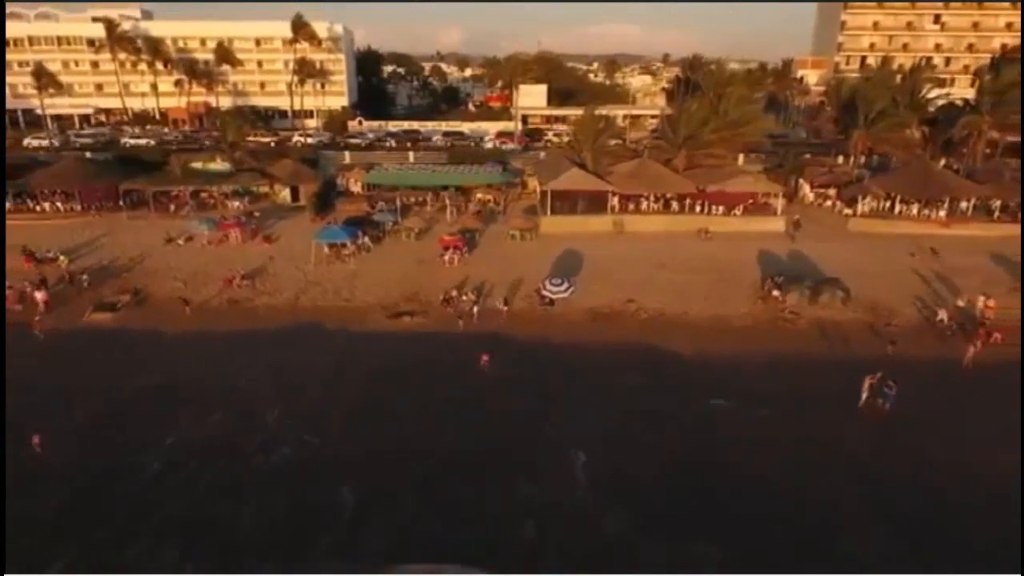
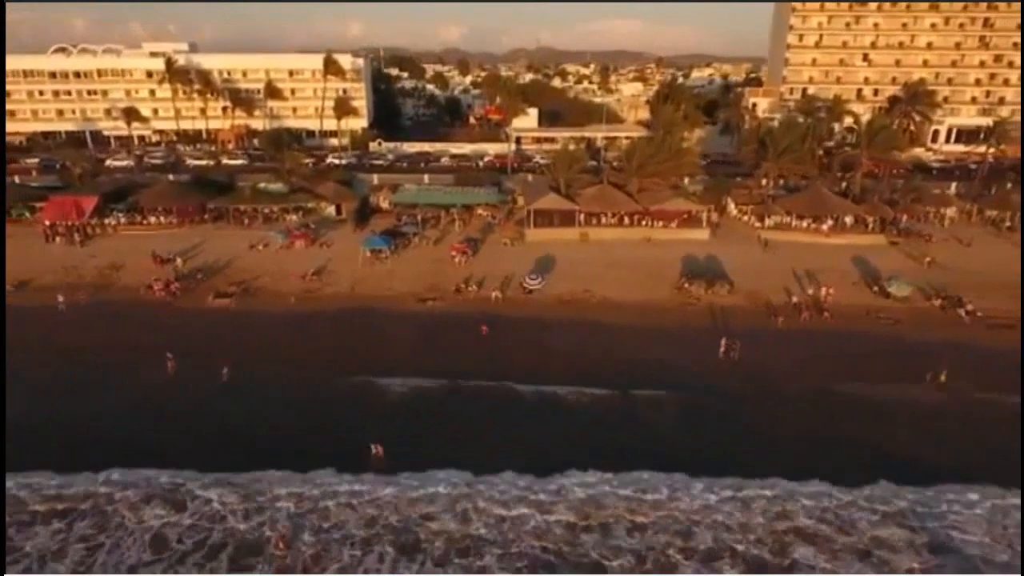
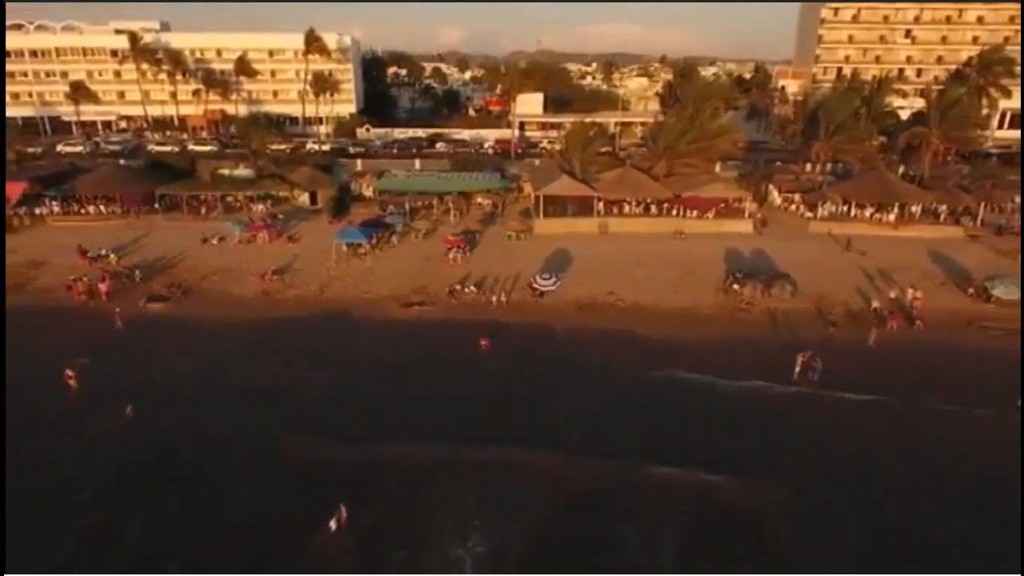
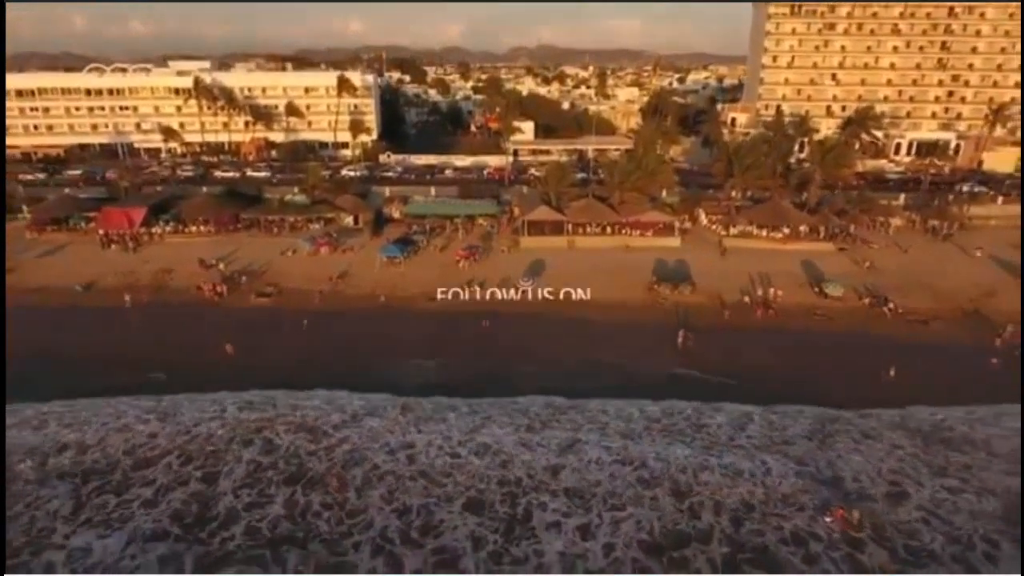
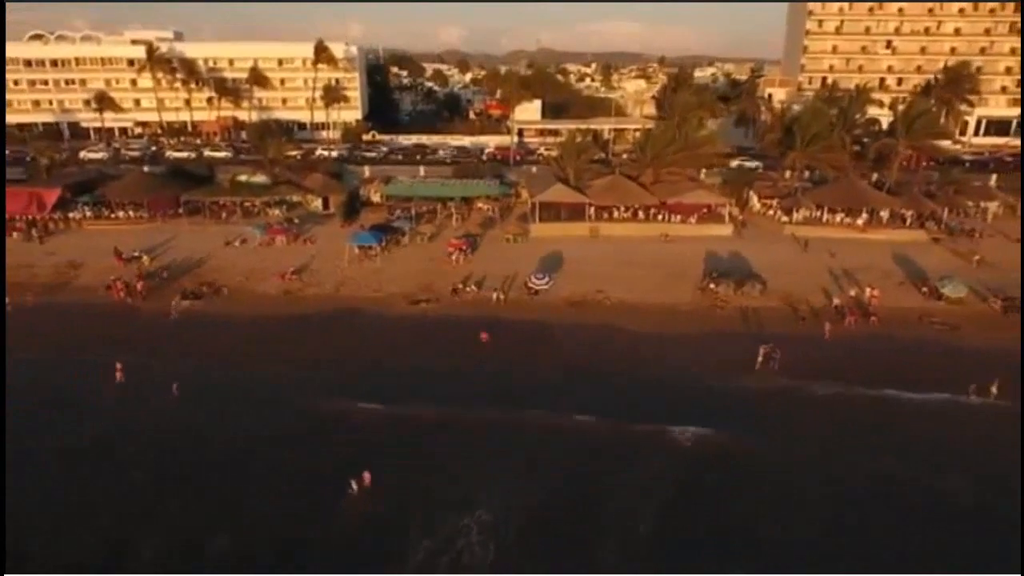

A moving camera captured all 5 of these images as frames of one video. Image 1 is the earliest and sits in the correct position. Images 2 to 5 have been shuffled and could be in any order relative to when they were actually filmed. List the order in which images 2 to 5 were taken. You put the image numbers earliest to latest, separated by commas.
3, 5, 2, 4
